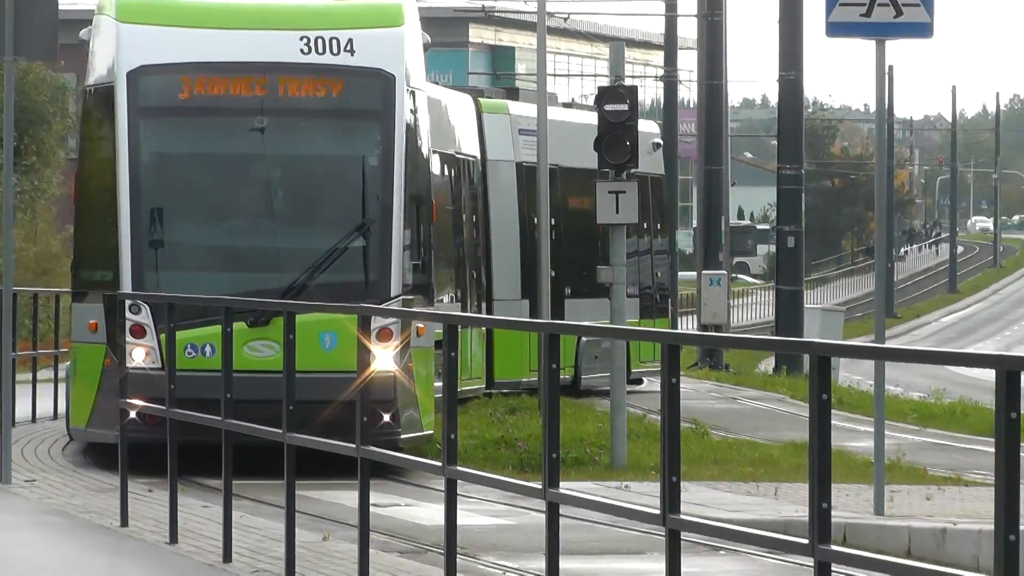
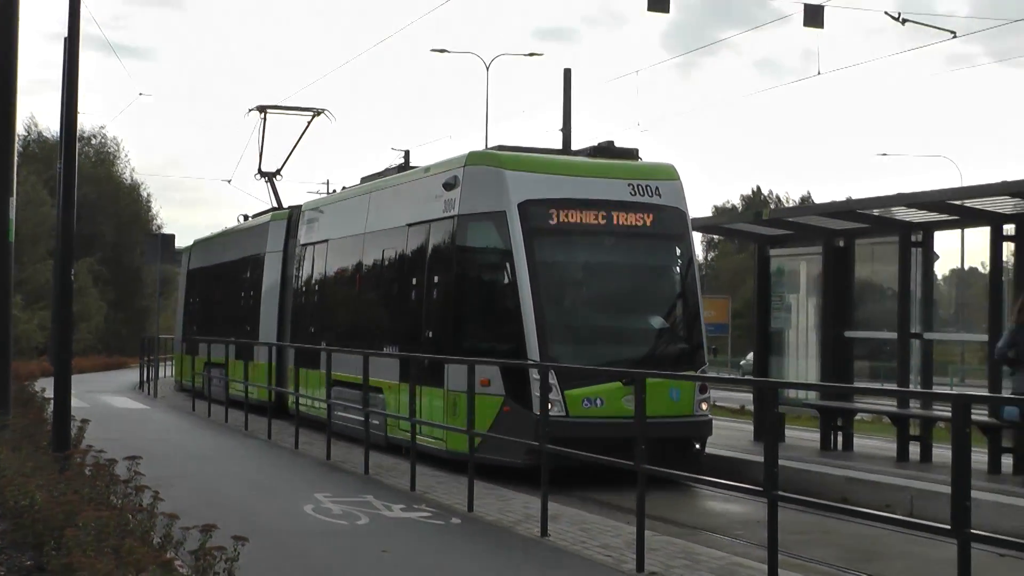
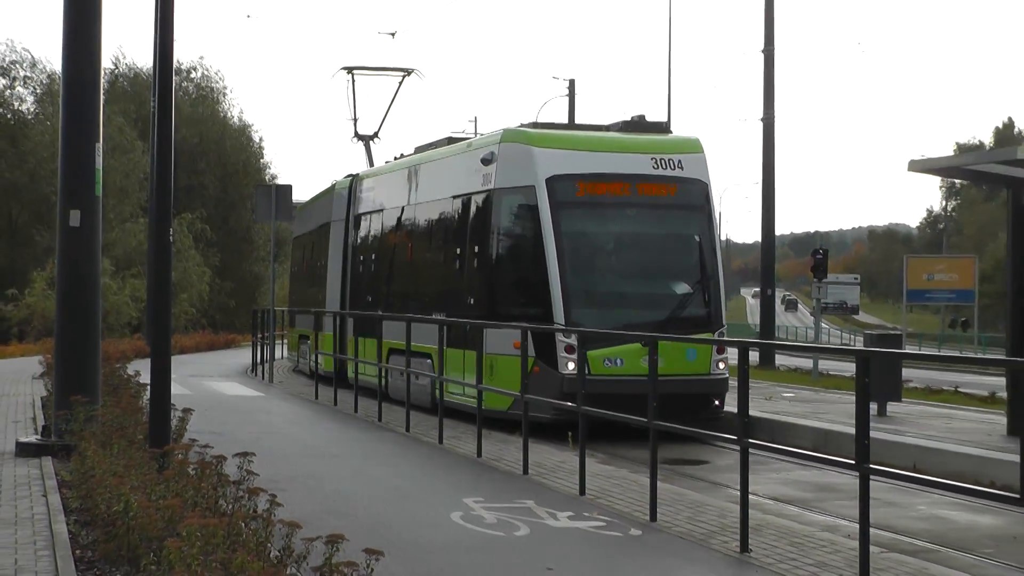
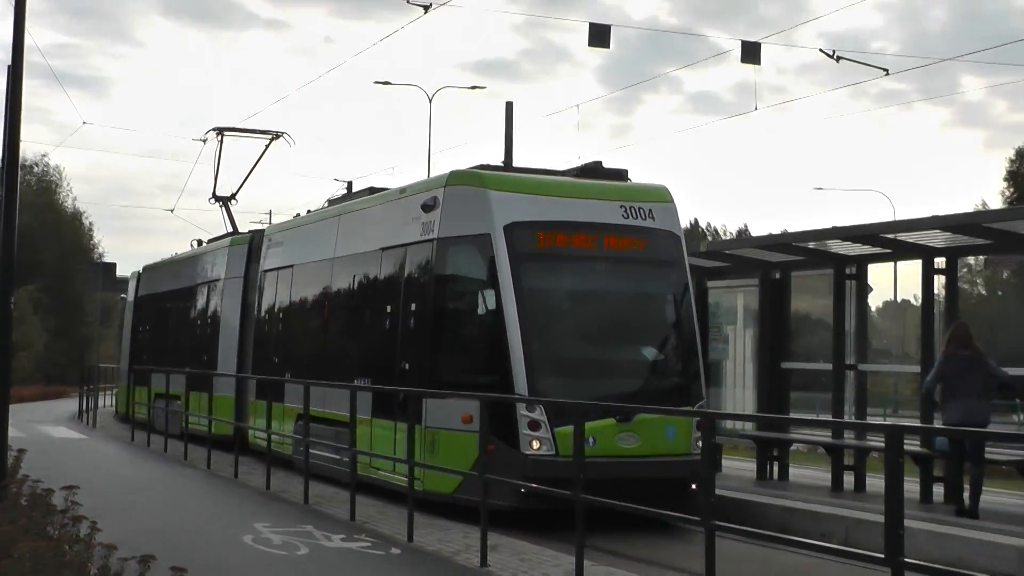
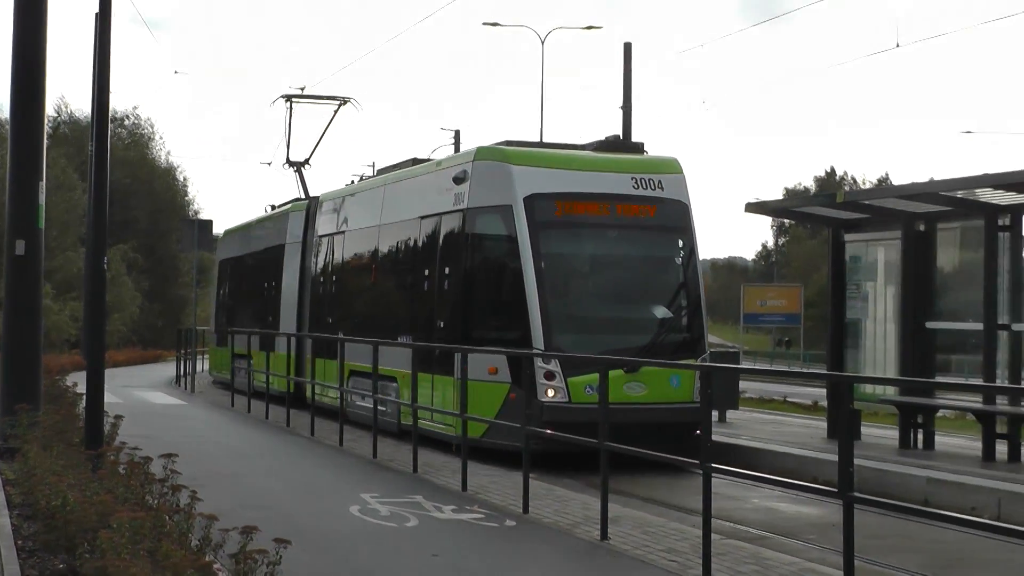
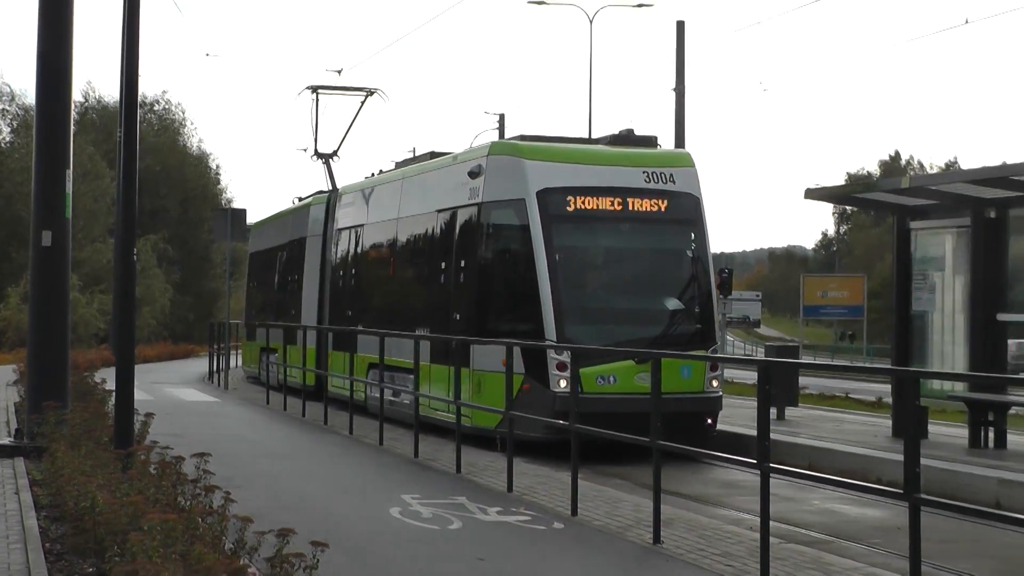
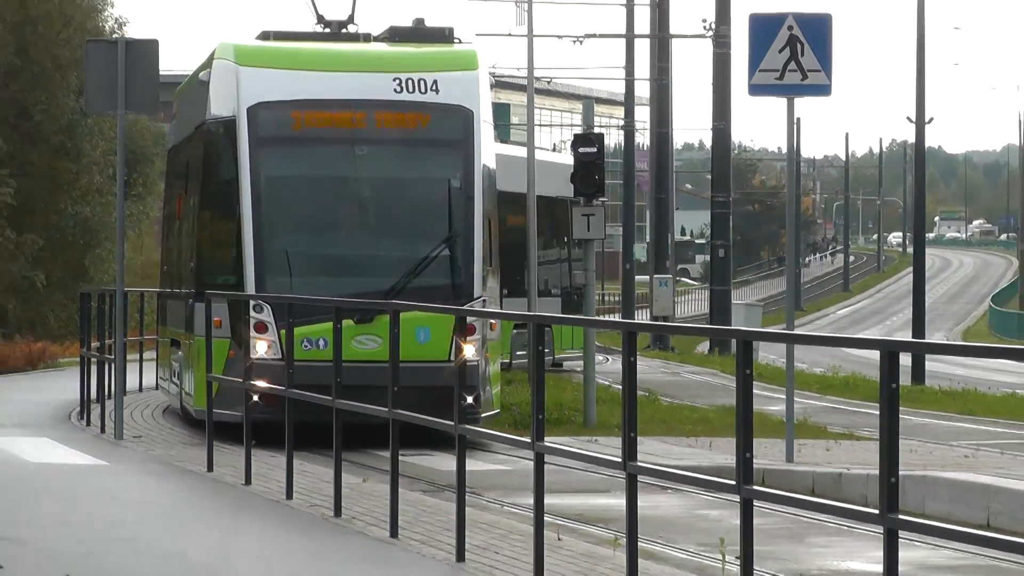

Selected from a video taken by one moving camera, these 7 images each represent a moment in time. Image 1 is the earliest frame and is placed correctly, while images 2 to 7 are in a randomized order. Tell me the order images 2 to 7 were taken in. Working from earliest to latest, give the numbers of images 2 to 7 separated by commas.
7, 3, 6, 5, 2, 4
